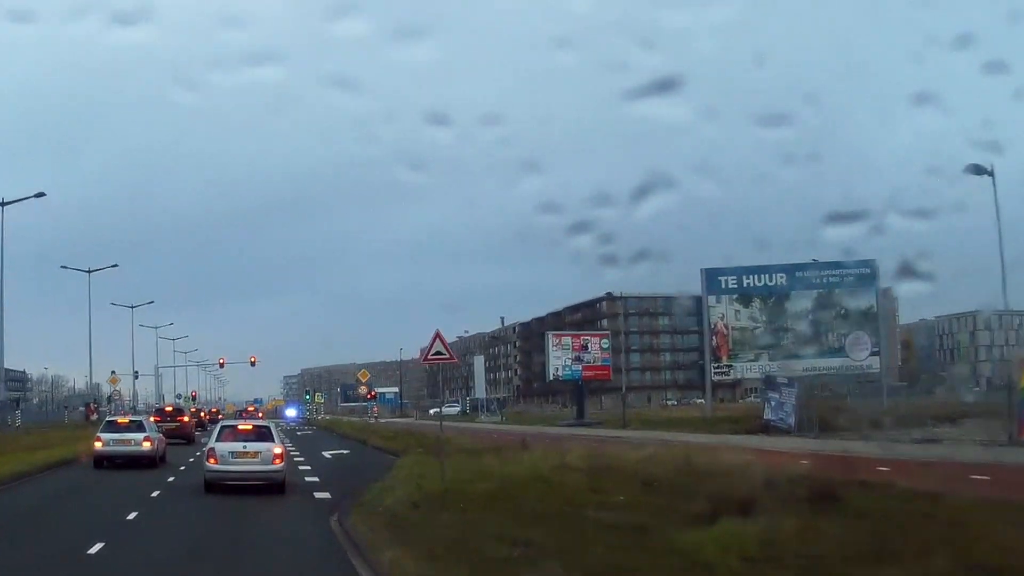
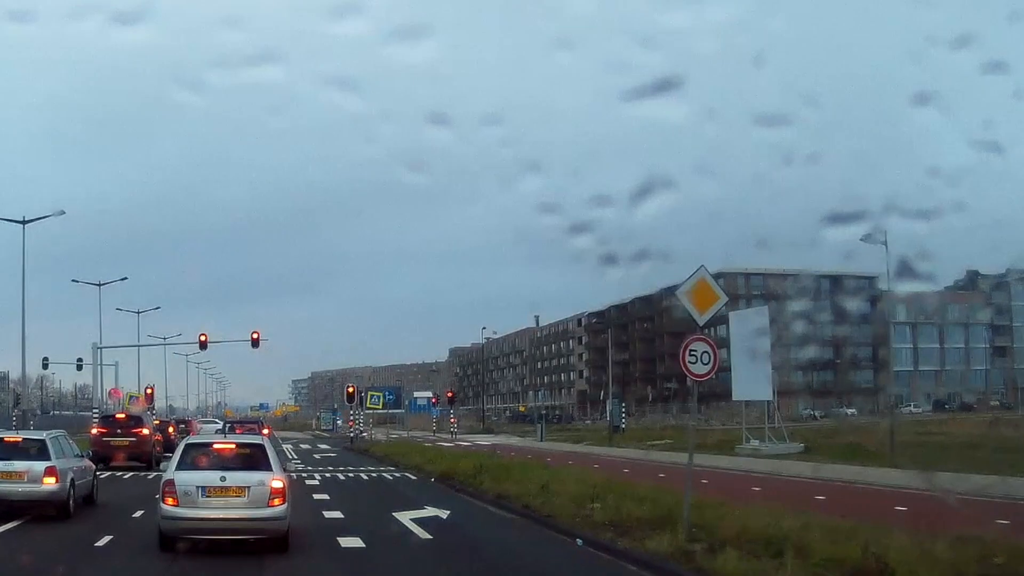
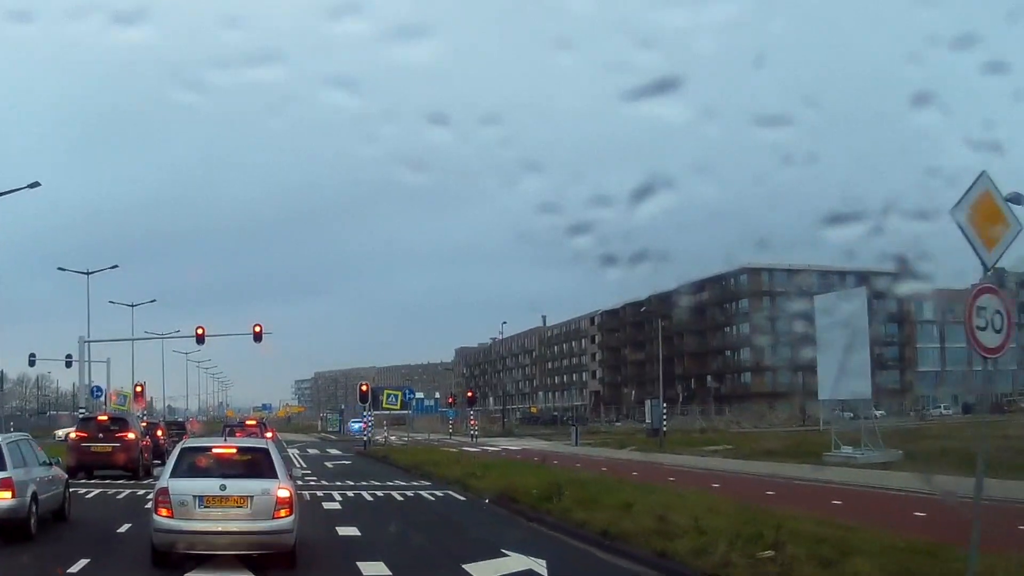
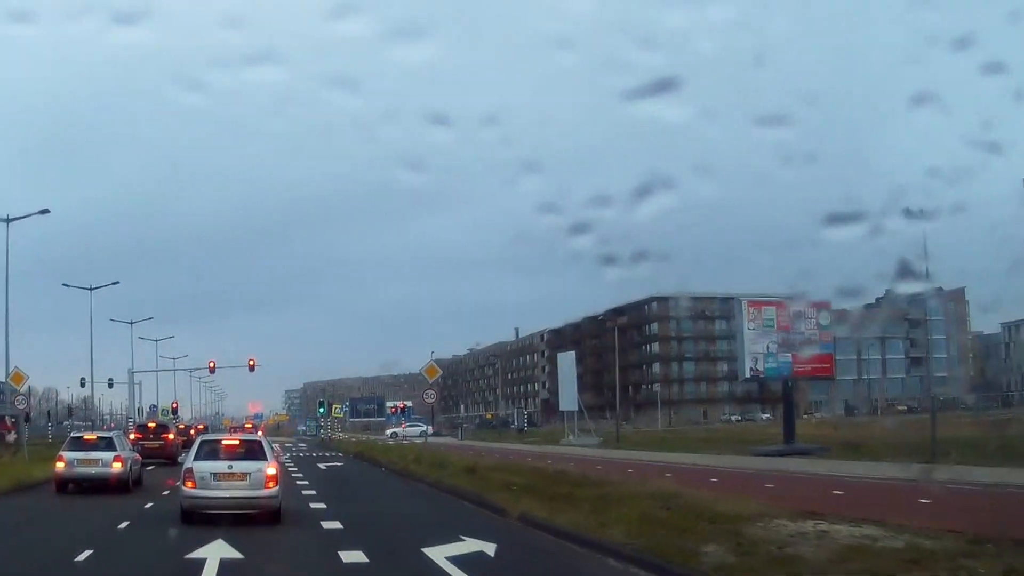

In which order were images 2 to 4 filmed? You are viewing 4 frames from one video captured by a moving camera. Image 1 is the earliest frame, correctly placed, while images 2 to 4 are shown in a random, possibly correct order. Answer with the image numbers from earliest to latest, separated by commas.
4, 2, 3
